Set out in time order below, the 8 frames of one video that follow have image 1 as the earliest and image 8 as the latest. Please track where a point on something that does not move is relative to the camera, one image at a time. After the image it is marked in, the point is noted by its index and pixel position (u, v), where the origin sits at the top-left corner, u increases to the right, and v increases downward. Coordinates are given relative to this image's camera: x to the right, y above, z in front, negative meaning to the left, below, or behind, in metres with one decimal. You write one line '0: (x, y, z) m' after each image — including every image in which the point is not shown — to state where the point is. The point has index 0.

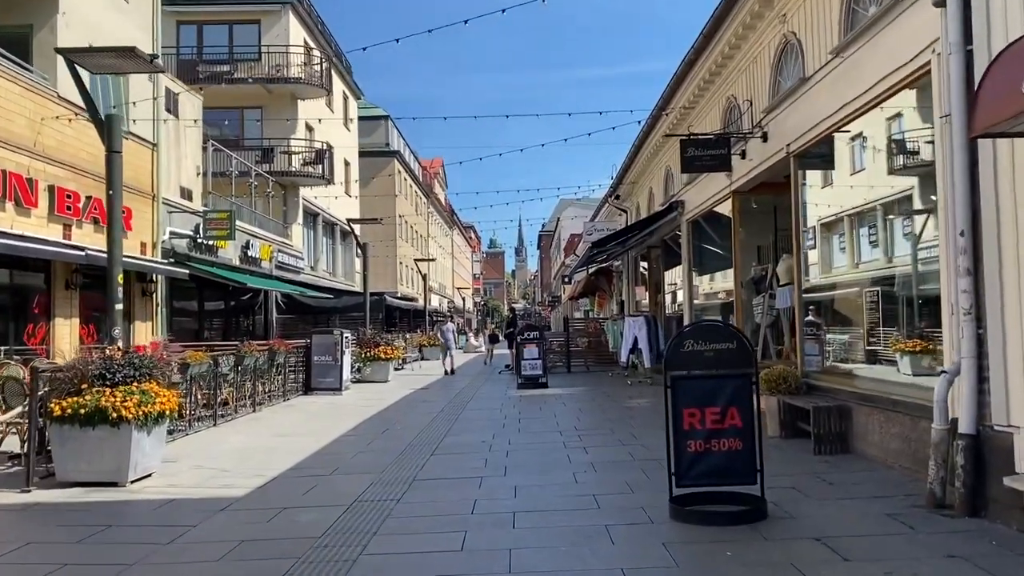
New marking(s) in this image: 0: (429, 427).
0: (-1.1, -1.9, +11.8) m
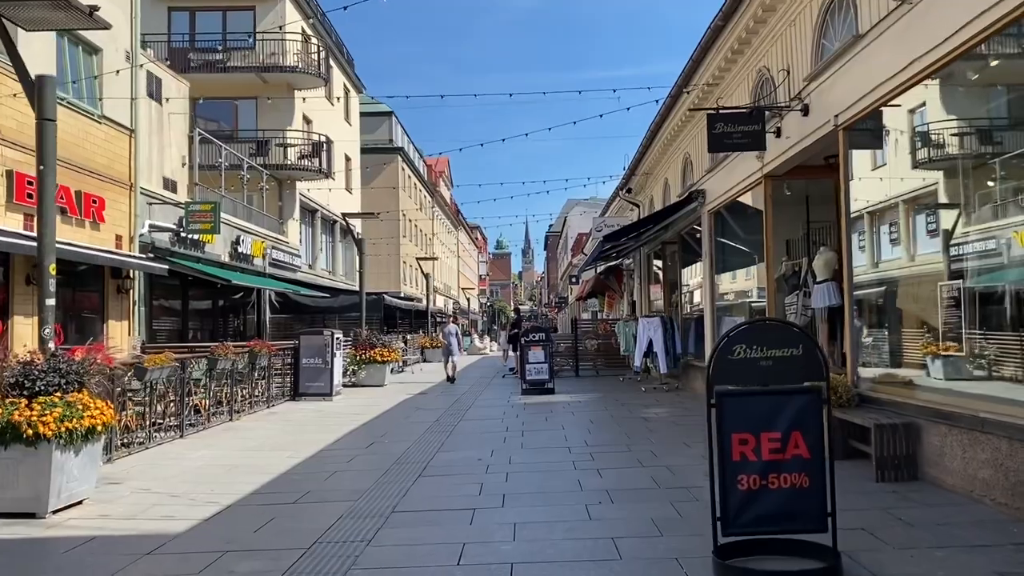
0: (-1.1, -1.8, +10.5) m
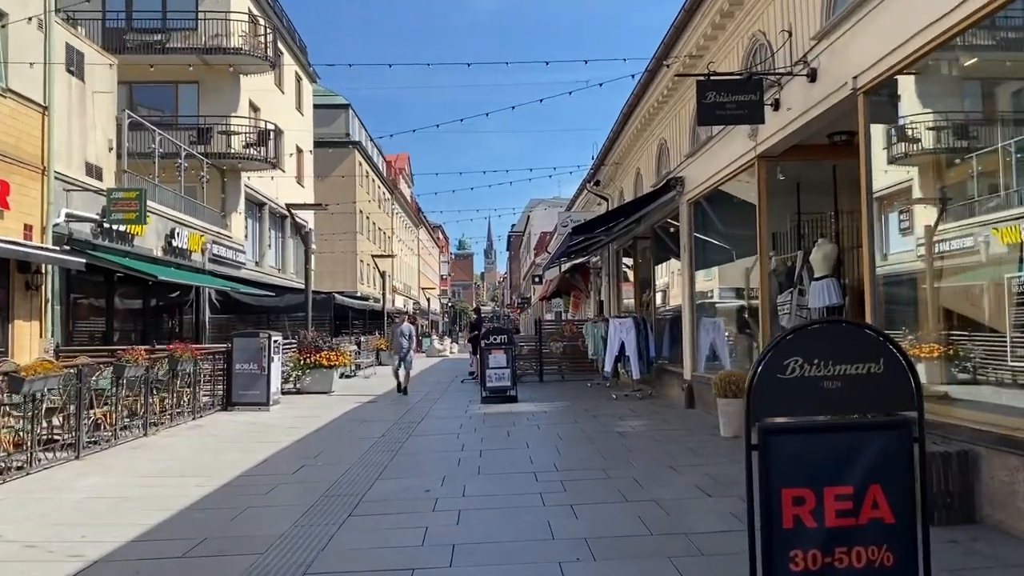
0: (-1.6, -1.8, +9.0) m
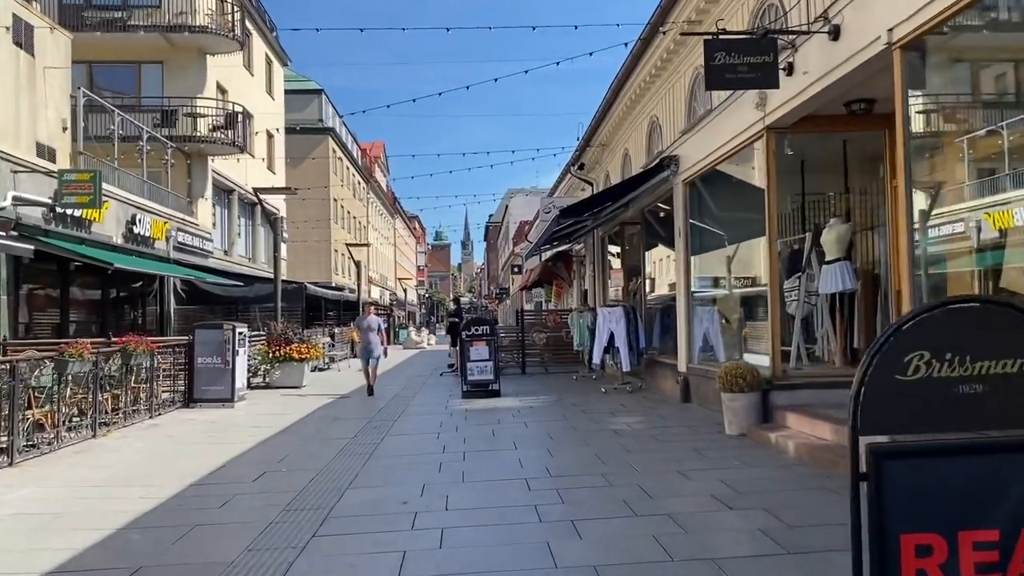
0: (-1.7, -1.6, +8.1) m
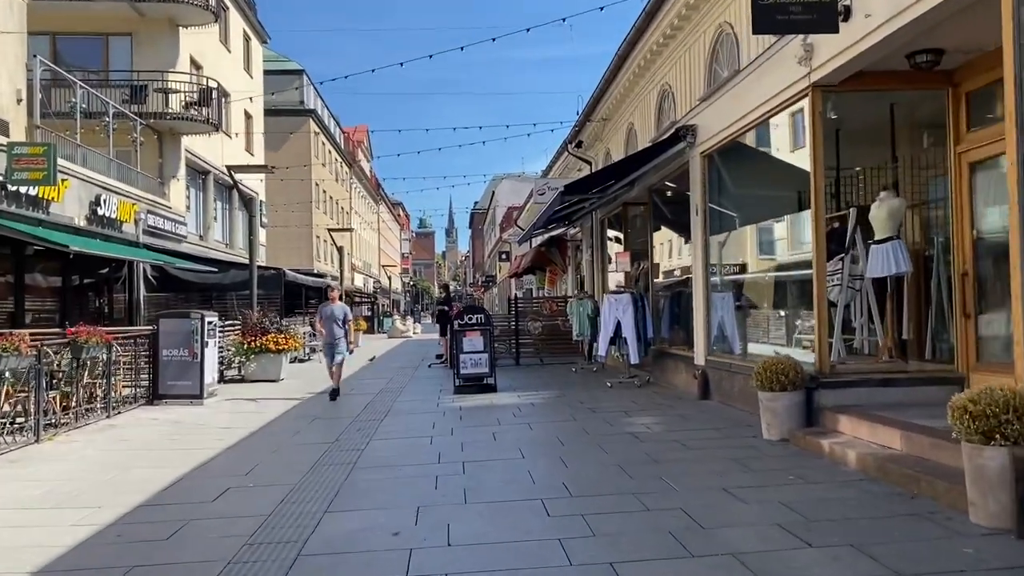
0: (-1.6, -1.5, +6.9) m
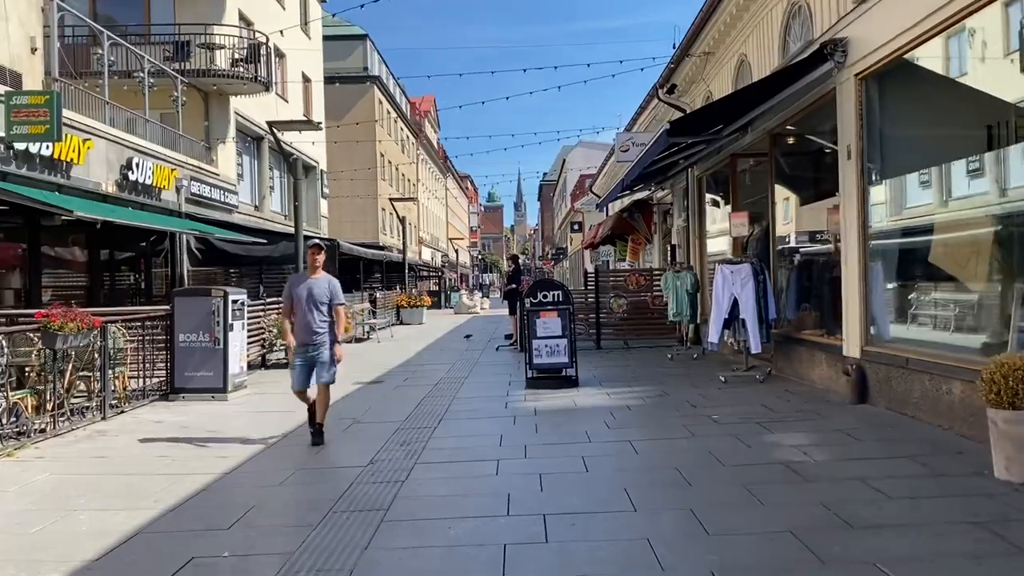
0: (-1.1, -1.3, +4.7) m
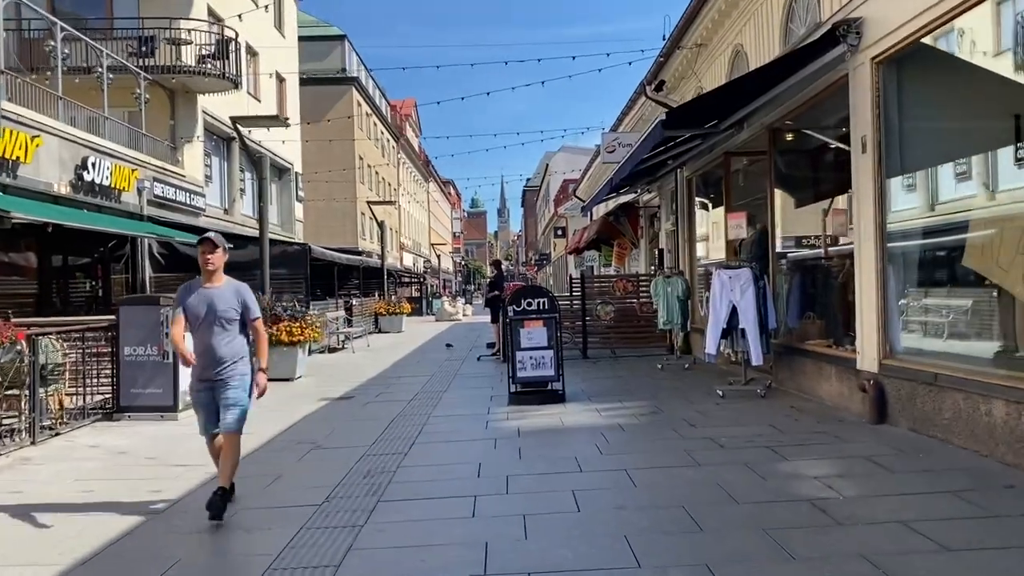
0: (-1.1, -1.3, +3.8) m
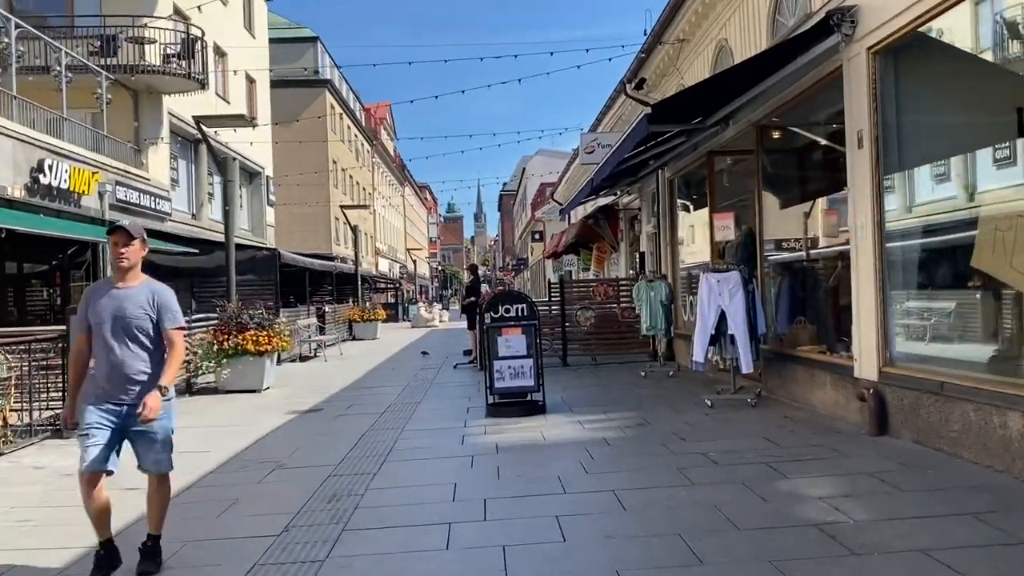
0: (-1.2, -1.4, +3.3) m
